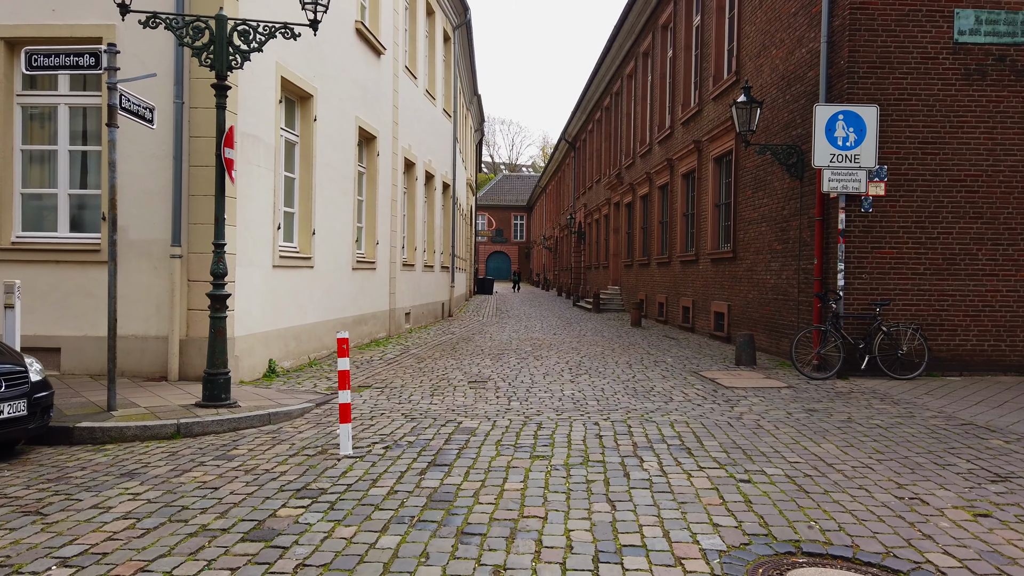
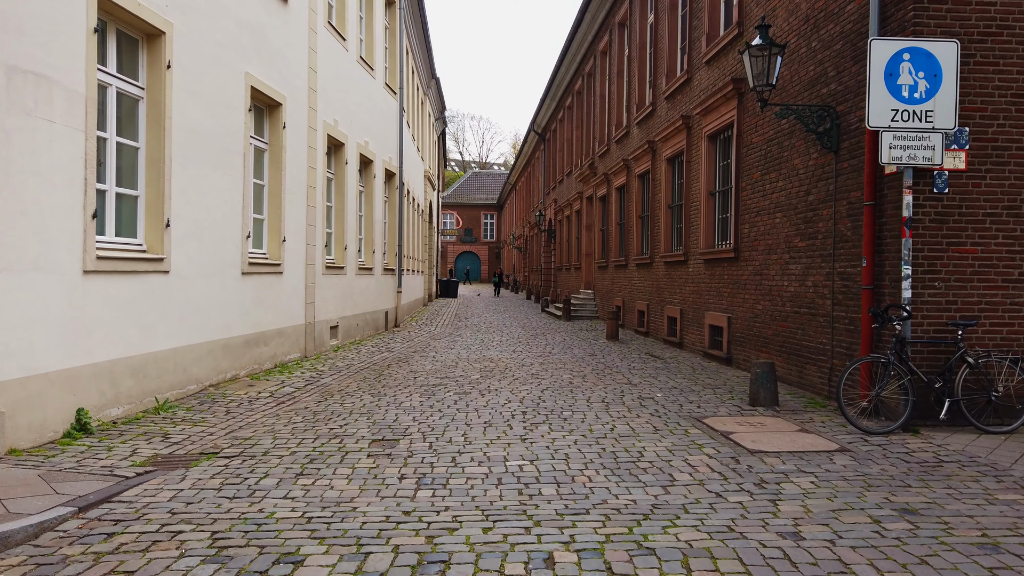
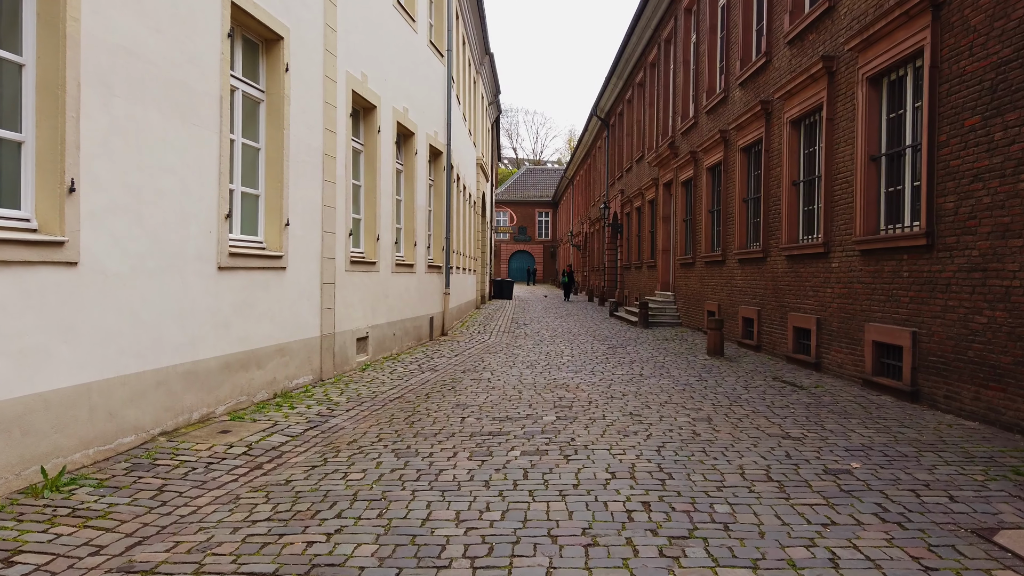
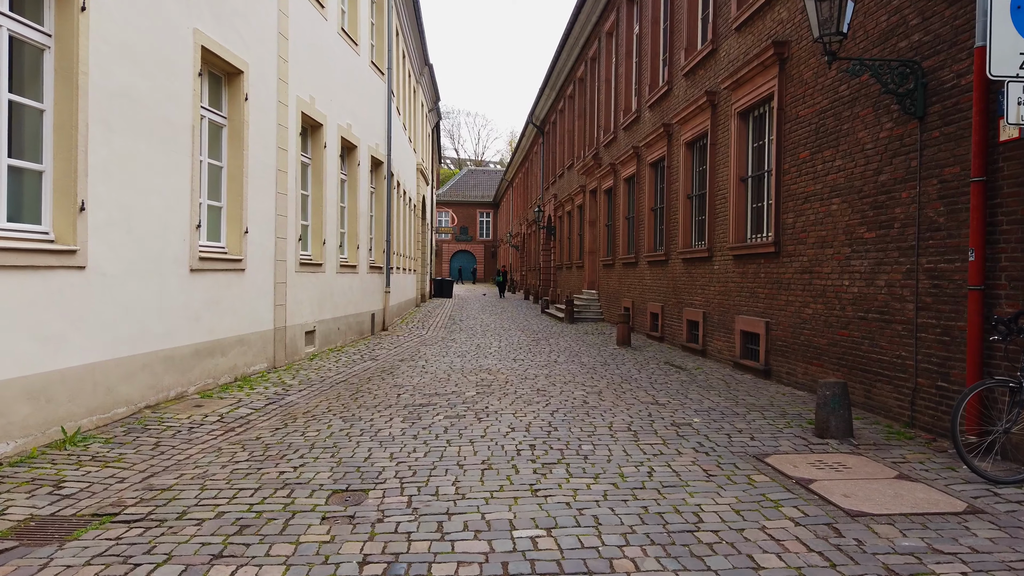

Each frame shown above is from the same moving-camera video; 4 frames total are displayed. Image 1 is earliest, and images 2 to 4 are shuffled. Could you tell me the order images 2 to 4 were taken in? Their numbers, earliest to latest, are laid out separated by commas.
2, 4, 3
